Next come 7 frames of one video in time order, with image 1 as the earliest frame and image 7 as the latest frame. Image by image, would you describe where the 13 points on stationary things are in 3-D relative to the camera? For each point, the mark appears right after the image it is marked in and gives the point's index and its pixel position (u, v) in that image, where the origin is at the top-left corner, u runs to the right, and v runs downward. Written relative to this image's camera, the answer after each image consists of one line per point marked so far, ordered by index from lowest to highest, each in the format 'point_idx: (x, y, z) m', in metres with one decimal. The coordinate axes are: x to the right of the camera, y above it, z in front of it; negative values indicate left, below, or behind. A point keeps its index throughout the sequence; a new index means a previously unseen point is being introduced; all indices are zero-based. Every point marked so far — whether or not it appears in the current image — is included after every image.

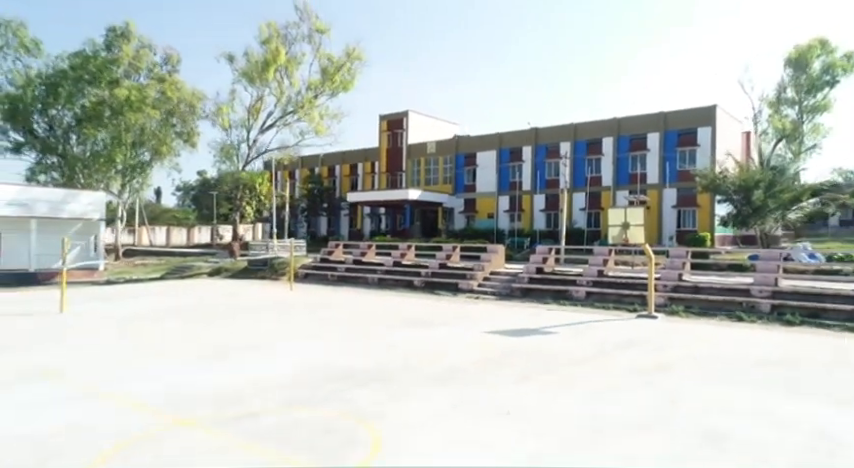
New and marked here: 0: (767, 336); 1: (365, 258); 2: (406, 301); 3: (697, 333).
0: (+5.0, -1.5, +8.2) m
1: (-1.8, -0.8, +16.8) m
2: (-0.5, -1.5, +12.5) m
3: (+4.0, -1.5, +8.4) m
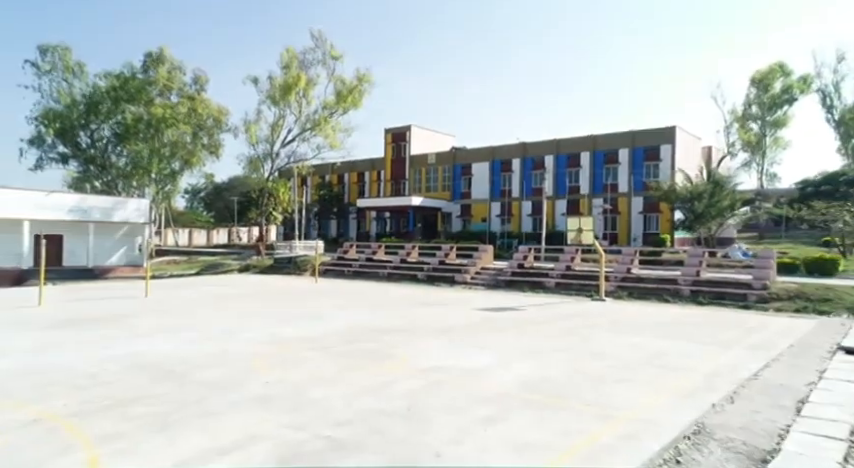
0: (+5.0, -1.5, +11.2) m
1: (-1.8, -0.8, +19.8) m
2: (-0.4, -1.5, +15.5) m
3: (+4.1, -1.5, +11.4) m
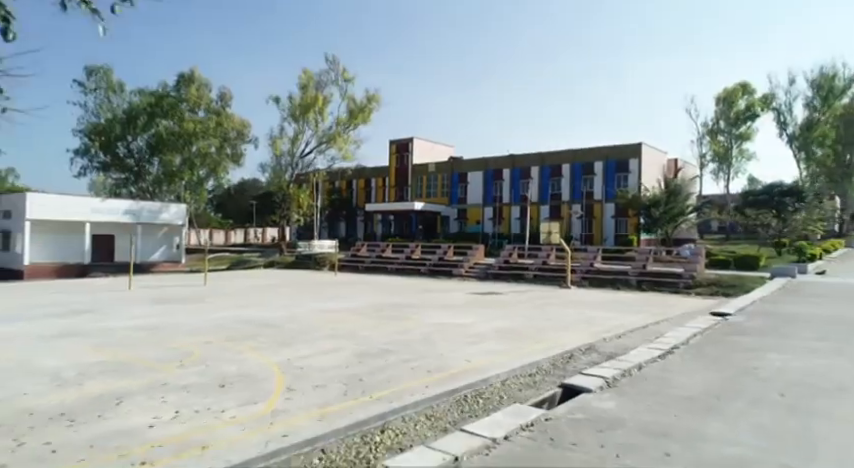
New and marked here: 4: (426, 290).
0: (+5.1, -1.6, +14.6) m
1: (-1.7, -0.9, +23.2) m
2: (-0.3, -1.6, +18.8) m
3: (+4.2, -1.6, +14.8) m
4: (0.0, -1.6, +16.2) m
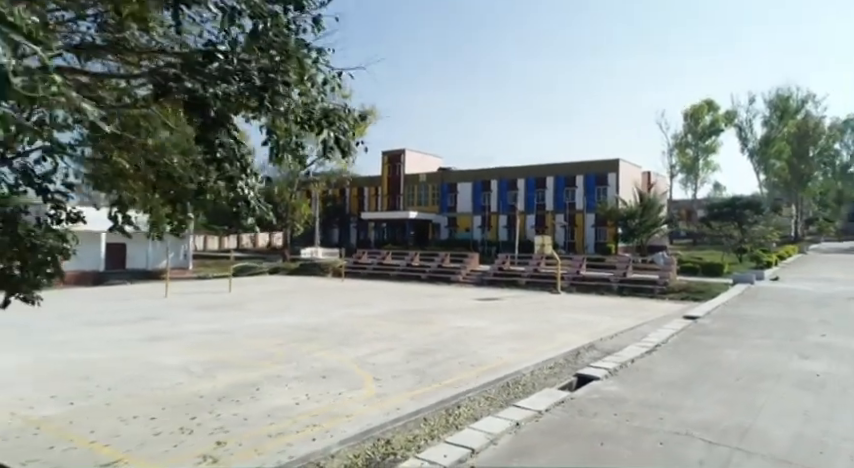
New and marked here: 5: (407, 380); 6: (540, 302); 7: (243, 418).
0: (+5.4, -1.9, +16.7) m
1: (-1.9, -1.2, +24.9) m
2: (-0.3, -2.0, +20.7) m
3: (+4.4, -2.0, +16.9) m
4: (+0.2, -2.0, +18.1) m
5: (-0.3, -2.0, +7.4) m
6: (+3.3, -2.0, +16.3) m
7: (-1.9, -1.9, +5.9) m
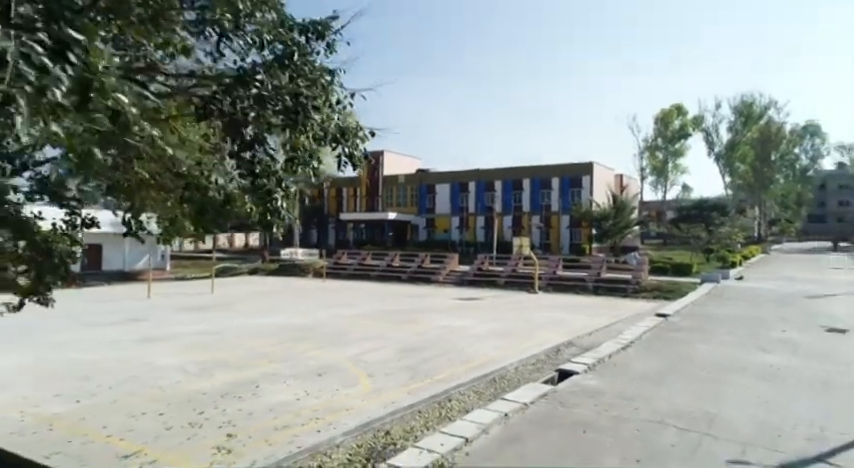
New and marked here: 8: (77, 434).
0: (+4.8, -2.0, +17.3) m
1: (-2.8, -1.3, +25.2) m
2: (-1.0, -2.0, +21.1) m
3: (+3.9, -2.0, +17.5) m
4: (-0.4, -2.1, +18.5) m
5: (-0.4, -2.0, +7.8) m
6: (+2.8, -2.0, +16.8) m
7: (-2.0, -2.0, +6.2) m
8: (-3.5, -2.0, +5.5) m
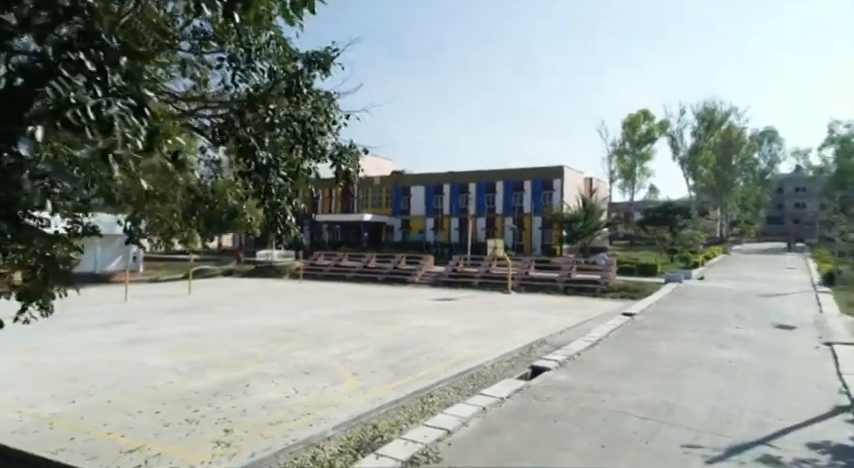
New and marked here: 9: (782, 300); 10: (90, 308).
0: (+4.1, -2.1, +18.0) m
1: (-3.9, -1.4, +25.5) m
2: (-1.9, -2.1, +21.4) m
3: (+3.1, -2.1, +18.1) m
4: (-1.2, -2.1, +18.9) m
5: (-0.7, -2.1, +8.3) m
6: (+2.1, -2.1, +17.4) m
7: (-2.2, -2.1, +6.5) m
8: (-3.6, -2.1, +5.8) m
9: (+10.1, -1.9, +15.7) m
10: (-9.0, -2.0, +14.8) m
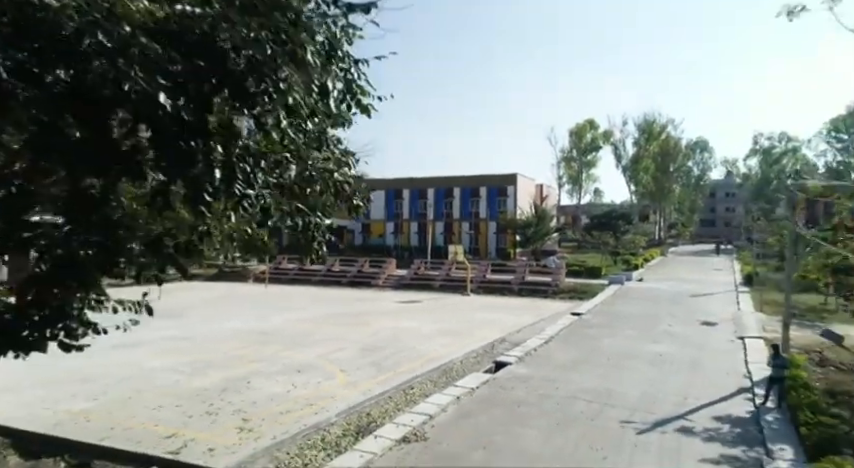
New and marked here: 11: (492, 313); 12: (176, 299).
0: (+2.9, -2.3, +19.5) m
1: (-5.8, -1.6, +26.3) m
2: (-3.4, -2.3, +22.4) m
3: (+1.9, -2.3, +19.5) m
4: (-2.5, -2.3, +20.0) m
5: (-1.0, -2.3, +9.4) m
6: (+0.9, -2.3, +18.7) m
7: (-2.4, -2.3, +7.5) m
8: (-3.8, -2.3, +6.7) m
9: (+9.0, -2.1, +17.7) m
10: (-9.9, -2.2, +15.2) m
11: (+1.9, -2.3, +16.2) m
12: (-8.7, -2.3, +19.1) m
